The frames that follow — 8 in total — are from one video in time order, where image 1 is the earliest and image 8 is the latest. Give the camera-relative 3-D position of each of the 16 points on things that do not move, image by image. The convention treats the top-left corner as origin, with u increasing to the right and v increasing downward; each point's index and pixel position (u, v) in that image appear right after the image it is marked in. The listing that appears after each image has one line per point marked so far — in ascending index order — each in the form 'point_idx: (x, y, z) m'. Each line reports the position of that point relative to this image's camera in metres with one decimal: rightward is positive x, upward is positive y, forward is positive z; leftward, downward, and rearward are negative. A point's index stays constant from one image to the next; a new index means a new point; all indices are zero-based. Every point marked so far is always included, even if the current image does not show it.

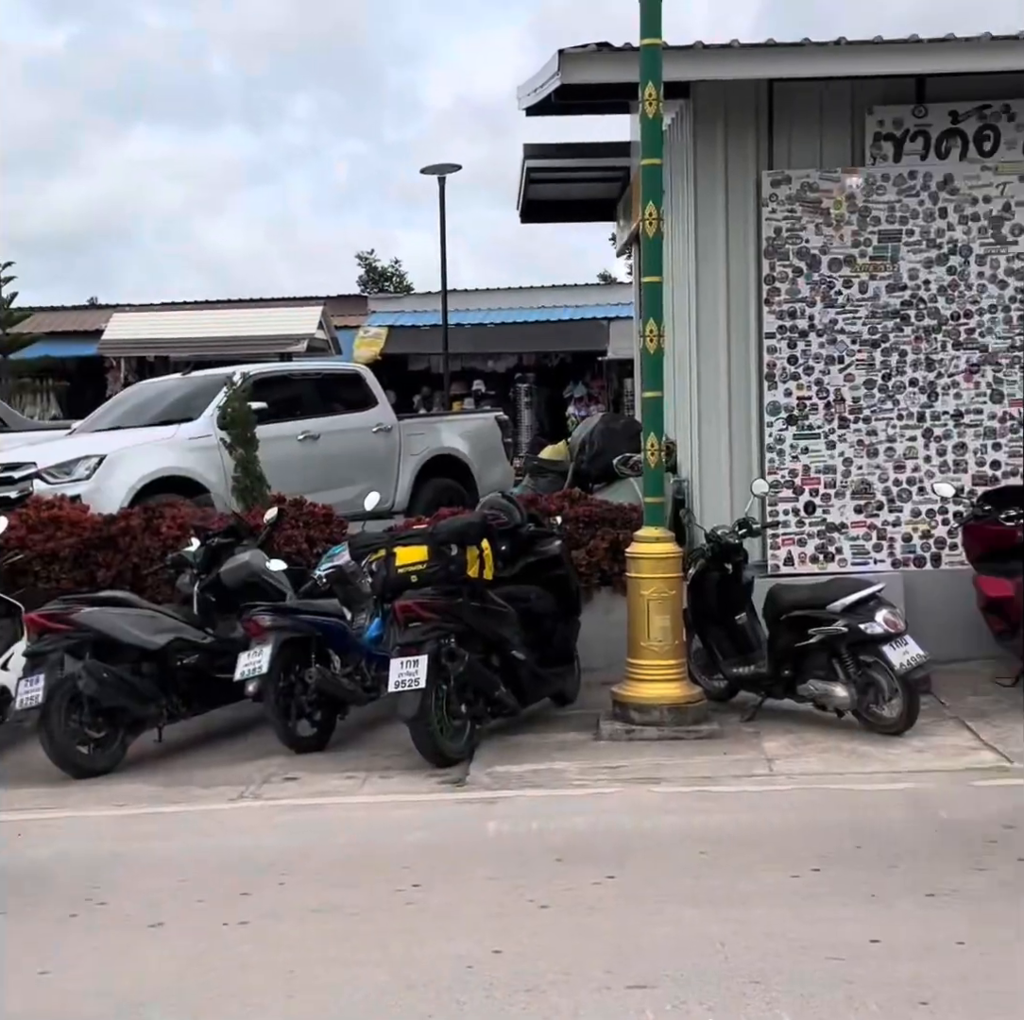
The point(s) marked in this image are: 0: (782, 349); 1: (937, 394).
0: (+1.0, +0.6, +4.9) m
1: (+1.6, +0.4, +4.9) m
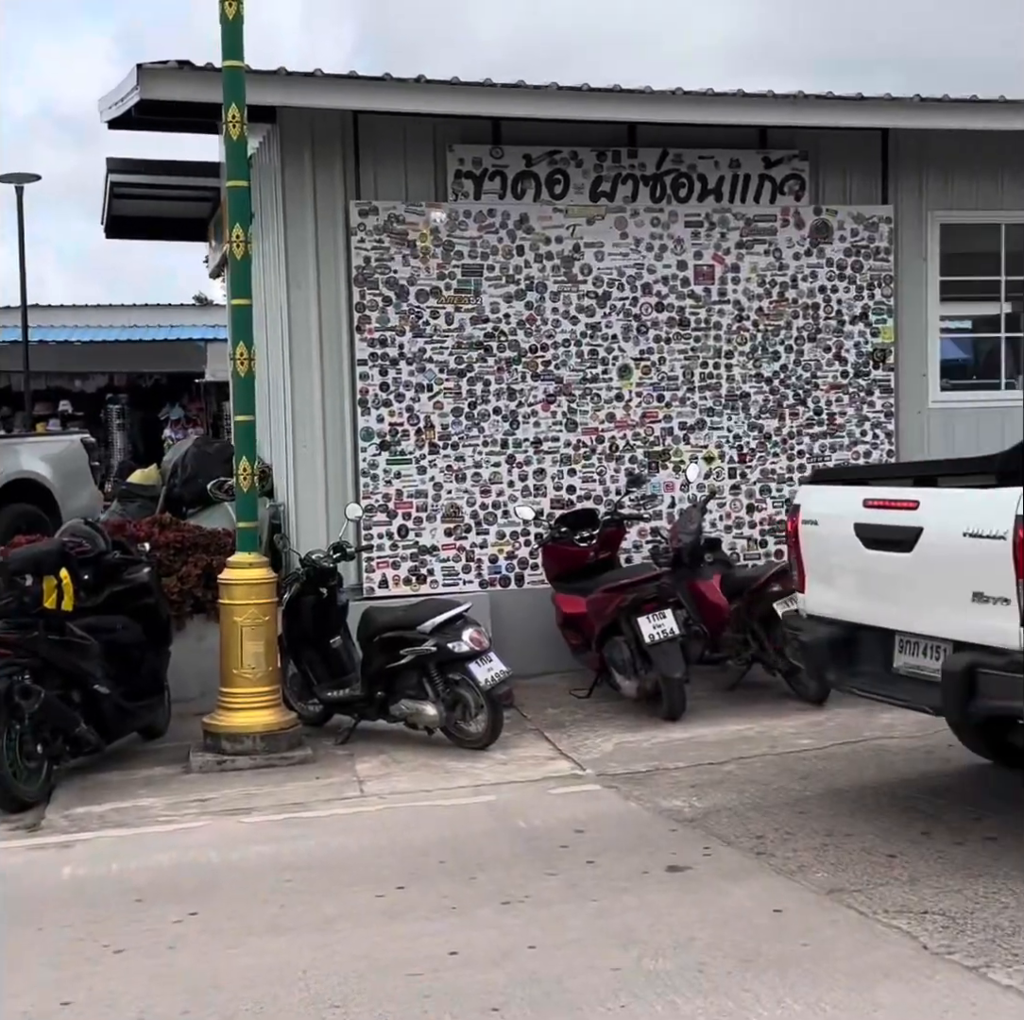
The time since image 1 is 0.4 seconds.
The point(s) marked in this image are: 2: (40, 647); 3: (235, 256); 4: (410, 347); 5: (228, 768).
0: (-0.5, +0.5, +4.9) m
1: (0.0, +0.3, +5.1) m
2: (-1.3, -0.4, +3.5) m
3: (-0.8, +0.7, +3.6) m
4: (-0.4, +0.6, +5.0) m
5: (-0.8, -0.8, +3.8) m
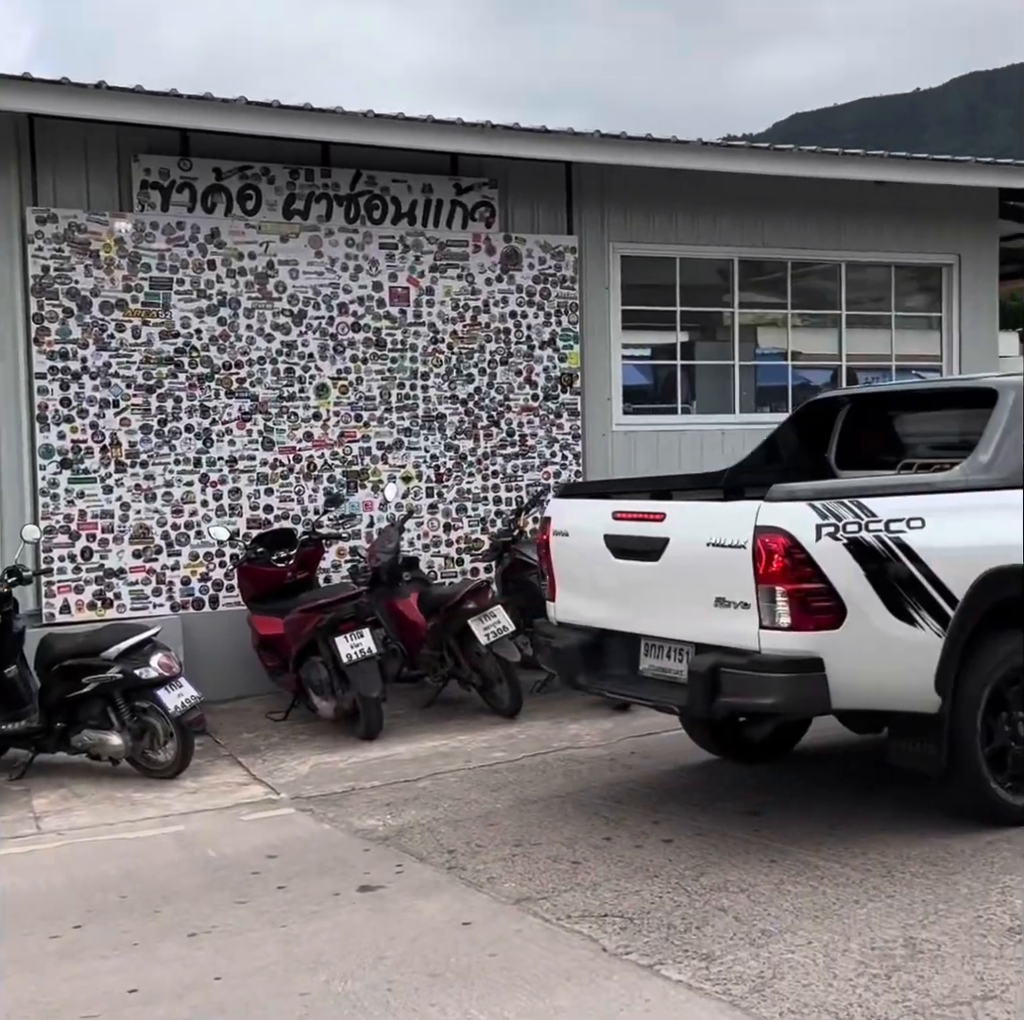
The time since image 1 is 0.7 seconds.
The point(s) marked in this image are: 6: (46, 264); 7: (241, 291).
0: (-1.7, +0.4, +4.7) m
1: (-1.2, +0.3, +5.0) m
2: (-2.1, -0.4, +3.1) m
3: (-1.6, +0.7, +3.4) m
4: (-1.5, +0.6, +4.8) m
5: (-1.7, -0.8, +3.5) m
6: (-1.7, +0.9, +4.7) m
7: (-1.0, +0.9, +5.0) m
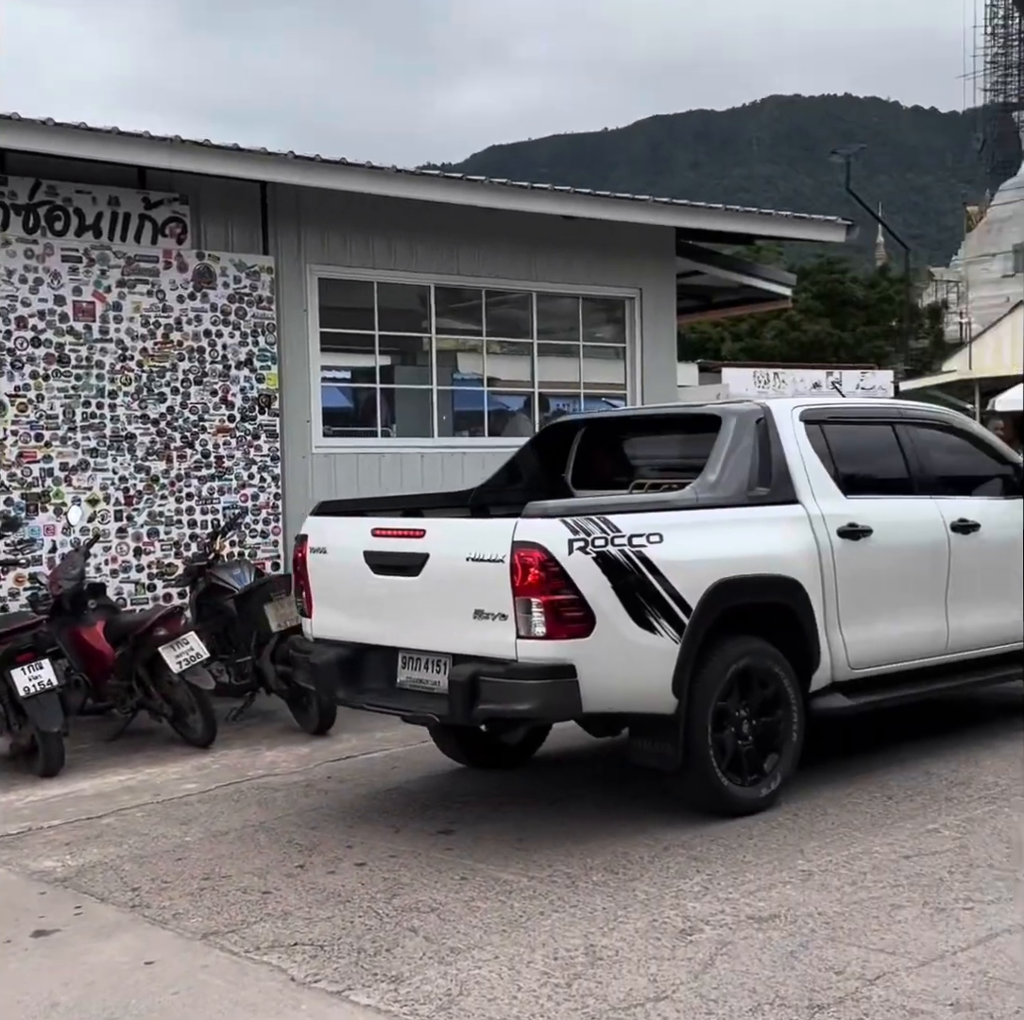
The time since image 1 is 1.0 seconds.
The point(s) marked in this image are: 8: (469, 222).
0: (-2.7, +0.4, +4.2) m
1: (-2.3, +0.2, +4.6) m
2: (-2.7, -0.5, +2.6) m
3: (-2.4, +0.6, +3.0) m
4: (-2.6, +0.5, +4.3) m
5: (-2.5, -0.9, +3.0) m
6: (-2.7, +0.8, +4.2) m
7: (-2.2, +0.8, +4.7) m
8: (-0.2, +1.4, +6.5) m
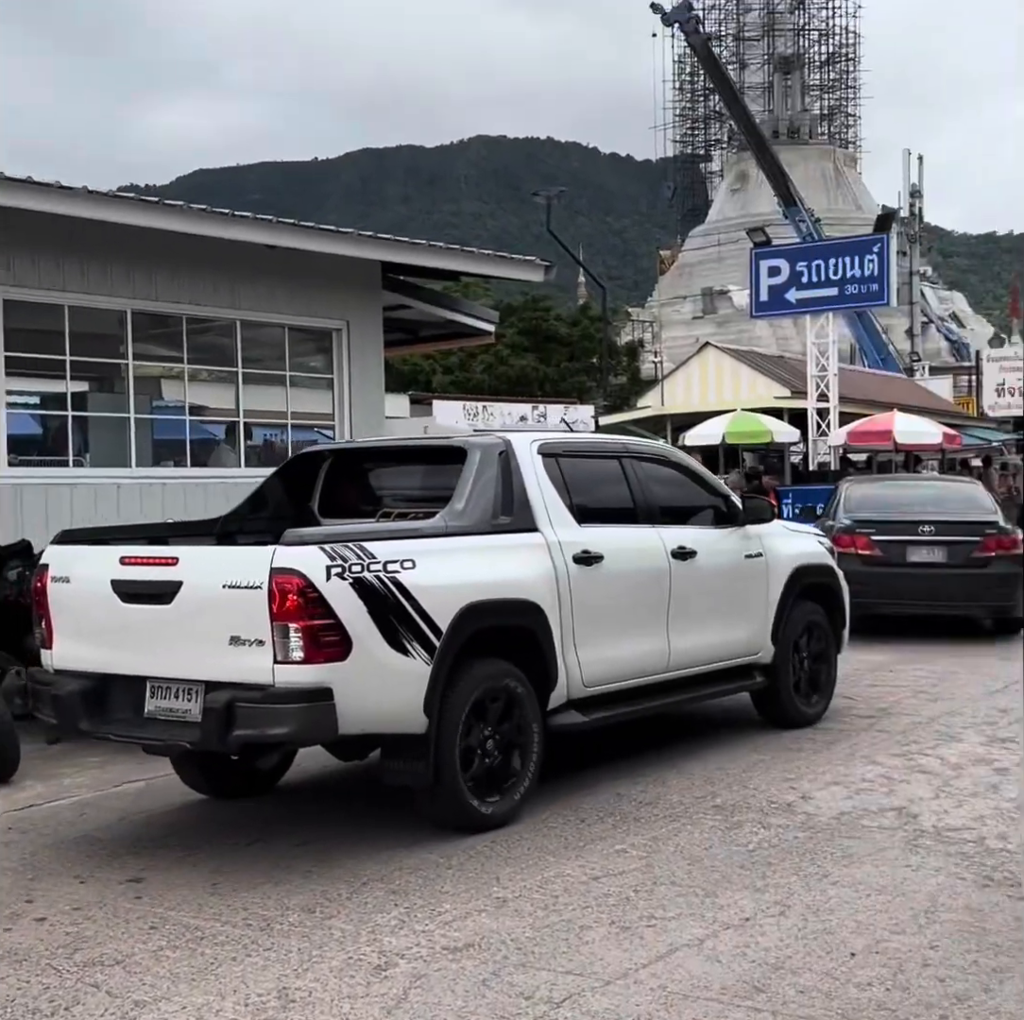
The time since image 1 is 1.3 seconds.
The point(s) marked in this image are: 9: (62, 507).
0: (-3.6, +0.3, +3.6) m
1: (-3.2, +0.1, +4.1) m
2: (-3.2, -0.5, +2.0) m
3: (-2.9, +0.5, +2.4) m
4: (-3.5, +0.4, +3.7) m
5: (-3.0, -1.0, +2.4) m
6: (-3.6, +0.7, +3.6) m
7: (-3.2, +0.7, +4.2) m
8: (-1.6, +1.3, +6.3) m
9: (-2.0, 0.0, +5.8) m
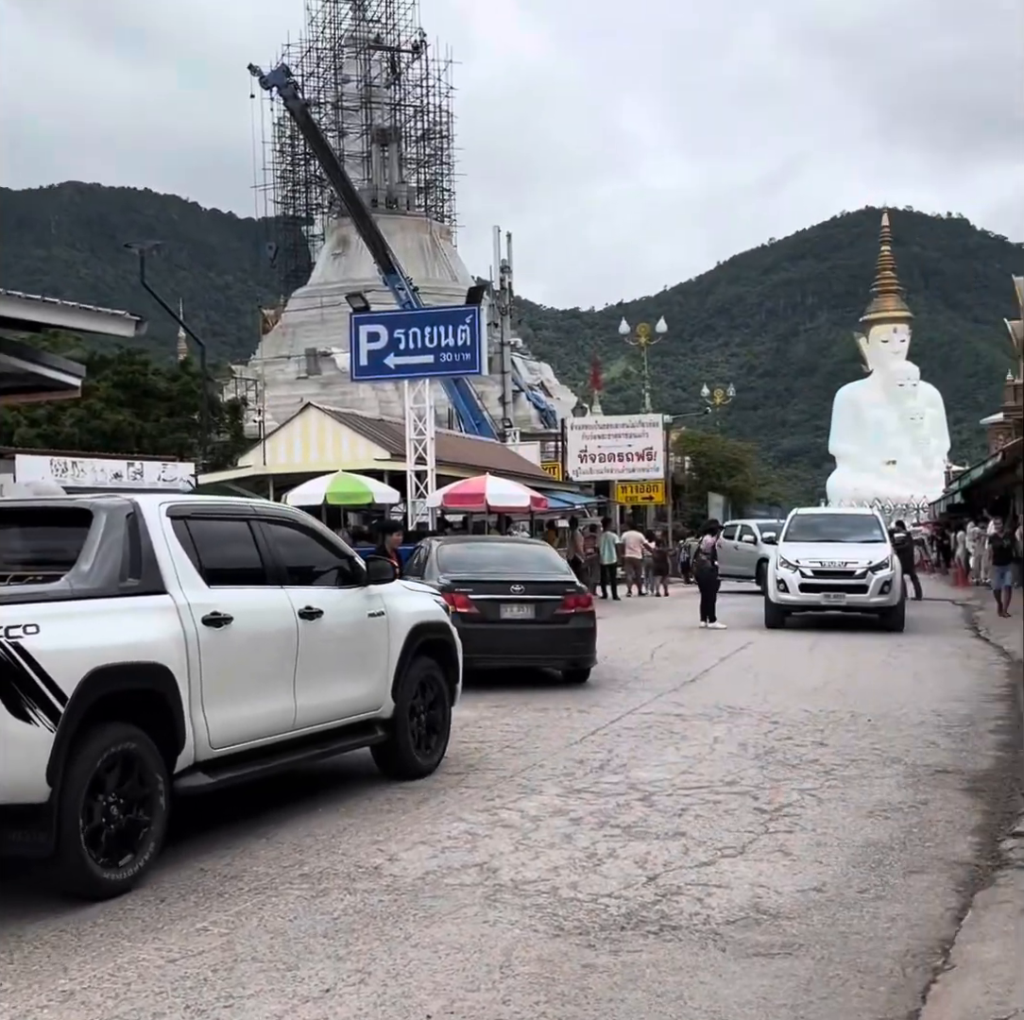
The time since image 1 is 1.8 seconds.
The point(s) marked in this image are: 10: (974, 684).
0: (-4.5, +0.1, +2.4) m
1: (-4.4, -0.1, +3.0) m
2: (-3.7, -0.7, +0.9) m
3: (-3.6, +0.4, +1.5) m
4: (-4.5, +0.2, +2.6) m
5: (-3.7, -1.1, +1.4) m
6: (-4.6, +0.5, +2.4) m
7: (-4.4, +0.4, +3.1) m
8: (-3.5, +1.0, +5.7) m
9: (-3.7, -0.3, +5.0) m
10: (+7.2, -2.7, +19.9) m
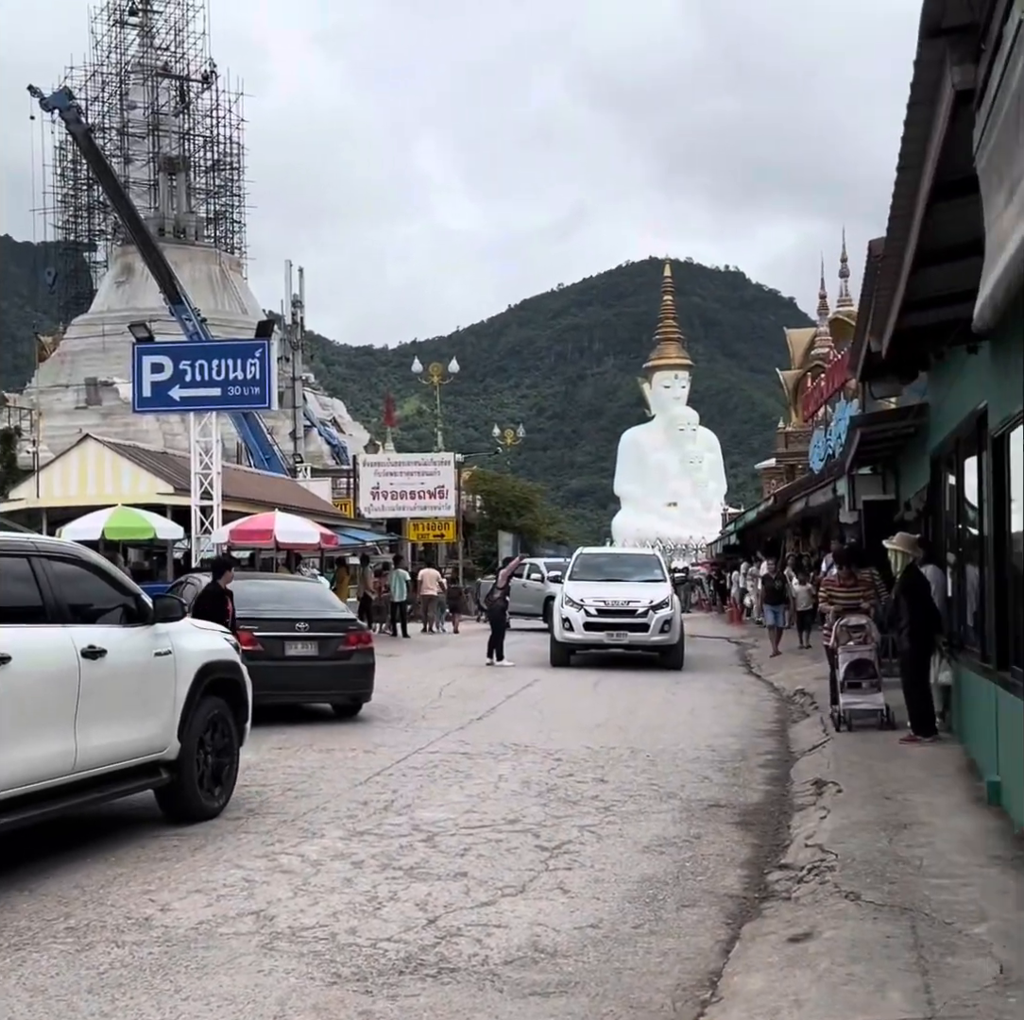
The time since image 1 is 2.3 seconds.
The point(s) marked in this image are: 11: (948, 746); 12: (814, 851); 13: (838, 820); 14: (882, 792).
0: (-5.0, 0.0, +1.7) m
1: (-4.9, -0.2, +2.2) m
2: (-3.9, -0.7, +0.3) m
3: (-3.9, +0.3, +0.9) m
4: (-5.0, +0.1, +1.8) m
5: (-4.0, -1.1, +0.8) m
6: (-5.0, +0.5, +1.7) m
7: (-4.9, +0.4, +2.4) m
8: (-4.5, +0.8, +5.1) m
9: (-4.6, -0.4, +4.4) m
10: (+3.8, -3.4, +20.8) m
11: (+4.9, -2.6, +14.6) m
12: (+2.5, -2.7, +10.6) m
13: (+2.9, -2.7, +11.5) m
14: (+3.6, -2.7, +12.6) m
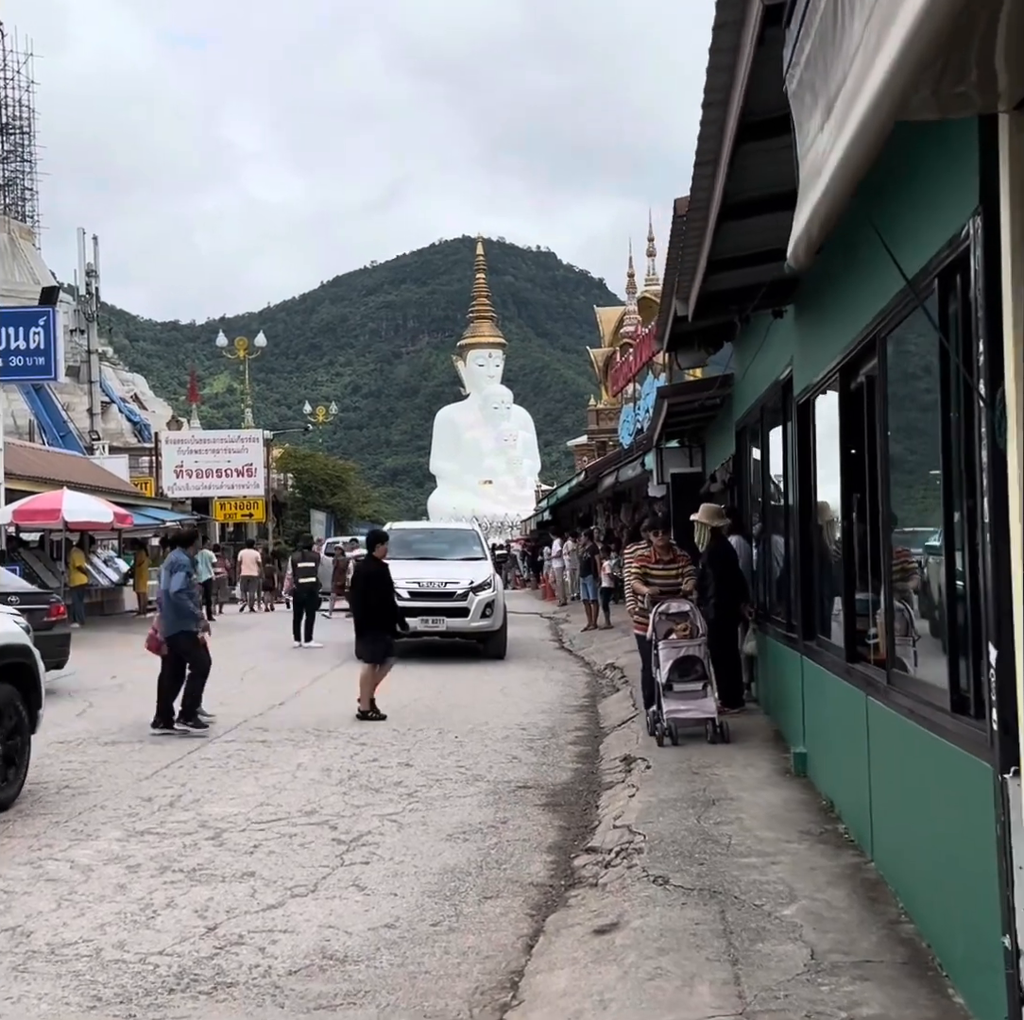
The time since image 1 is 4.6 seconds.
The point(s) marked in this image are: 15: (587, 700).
0: (-5.4, +0.2, -0.6) m
1: (-5.4, -0.1, 0.0) m
2: (-4.2, -0.6, -1.8) m
3: (-4.2, +0.5, -1.2) m
4: (-5.4, +0.3, -0.4) m
5: (-4.3, -1.0, -1.3) m
6: (-5.4, +0.6, -0.6) m
7: (-5.4, +0.5, +0.2) m
8: (-5.4, +1.0, +2.8) m
9: (-5.4, -0.2, +2.2) m
10: (+0.6, -2.9, +19.6) m
11: (+2.6, -2.2, +13.7) m
12: (+0.8, -2.4, +9.4) m
13: (+1.1, -2.4, +10.3) m
14: (+1.6, -2.3, +11.6) m
15: (+1.0, -2.9, +19.3) m
